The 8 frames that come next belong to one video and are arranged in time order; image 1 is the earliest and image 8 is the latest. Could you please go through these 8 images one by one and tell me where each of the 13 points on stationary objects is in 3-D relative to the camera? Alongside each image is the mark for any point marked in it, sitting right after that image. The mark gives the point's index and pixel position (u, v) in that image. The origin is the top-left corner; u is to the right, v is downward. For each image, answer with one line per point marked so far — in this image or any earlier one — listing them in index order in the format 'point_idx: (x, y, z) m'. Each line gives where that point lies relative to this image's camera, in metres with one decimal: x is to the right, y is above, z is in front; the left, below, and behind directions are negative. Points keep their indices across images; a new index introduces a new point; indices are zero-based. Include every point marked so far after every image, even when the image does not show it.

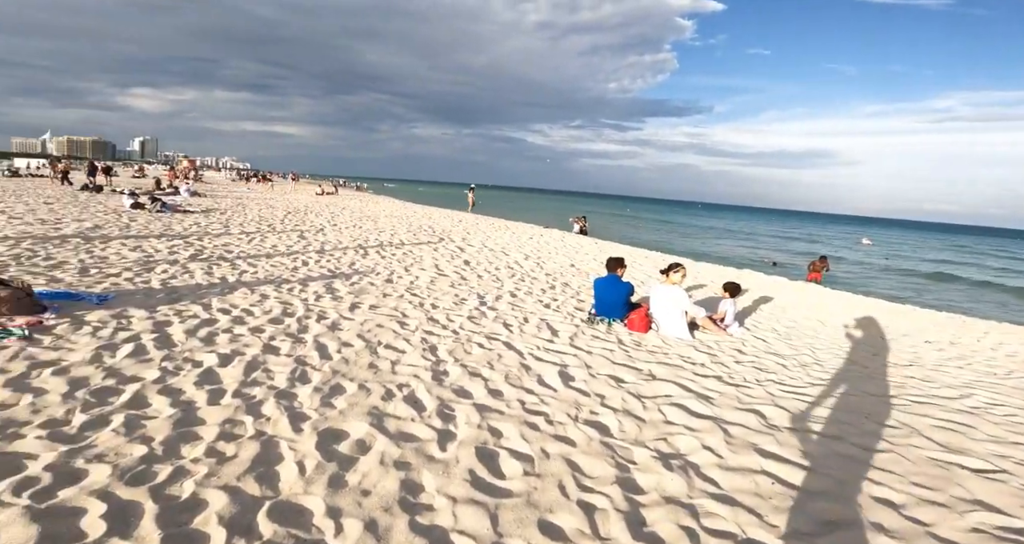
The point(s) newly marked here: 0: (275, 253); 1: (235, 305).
0: (-3.9, +0.3, +8.8) m
1: (-2.9, -0.4, +5.5) m
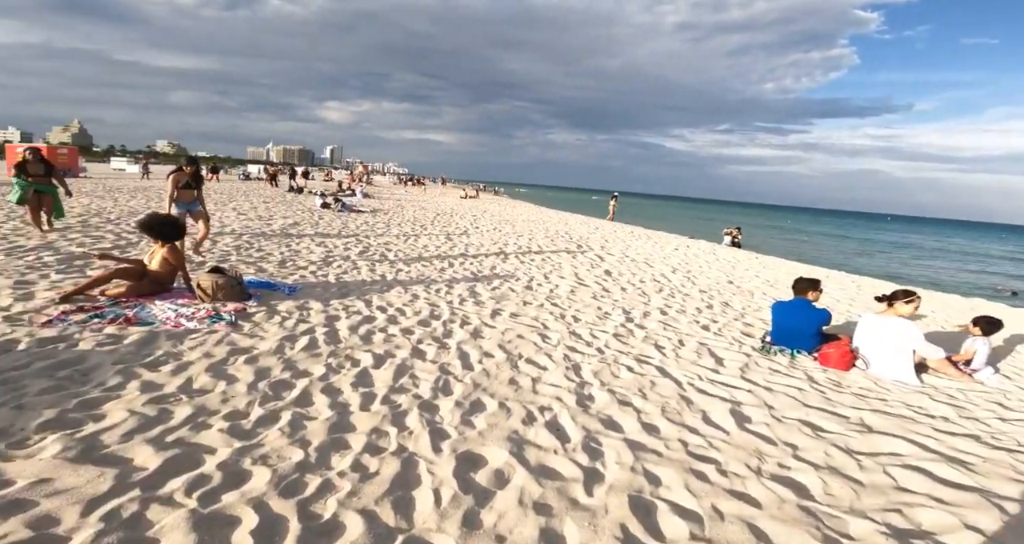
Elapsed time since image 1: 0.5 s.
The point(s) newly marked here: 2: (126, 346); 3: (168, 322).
0: (-1.5, +0.3, +9.0) m
1: (-1.3, -0.3, +5.6) m
2: (-2.8, -0.5, +3.7) m
3: (-2.9, -0.4, +4.4) m
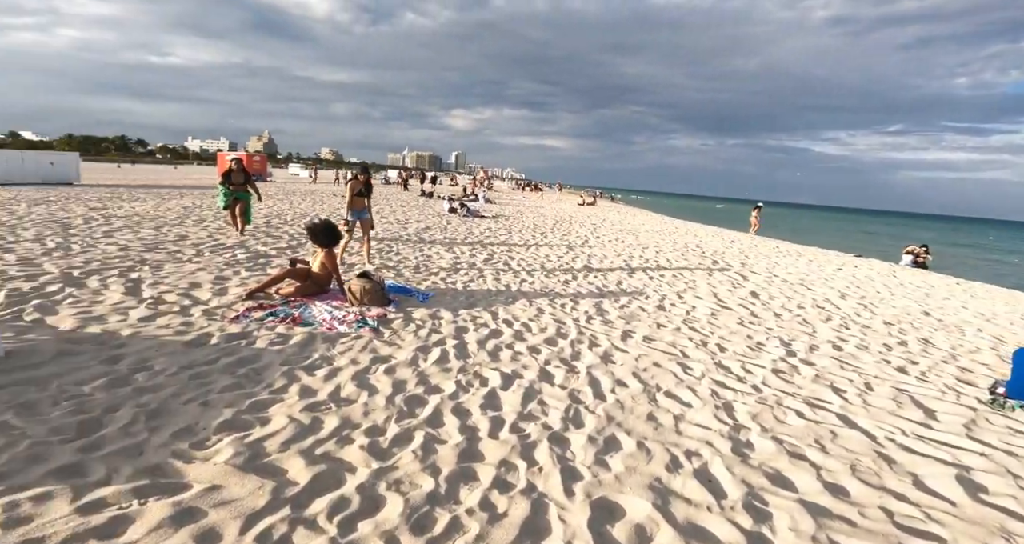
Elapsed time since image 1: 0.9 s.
0: (+0.7, +0.1, +8.9) m
1: (0.0, -0.5, +5.5) m
2: (-1.8, -0.6, +4.0) m
3: (-1.7, -0.5, +4.7) m
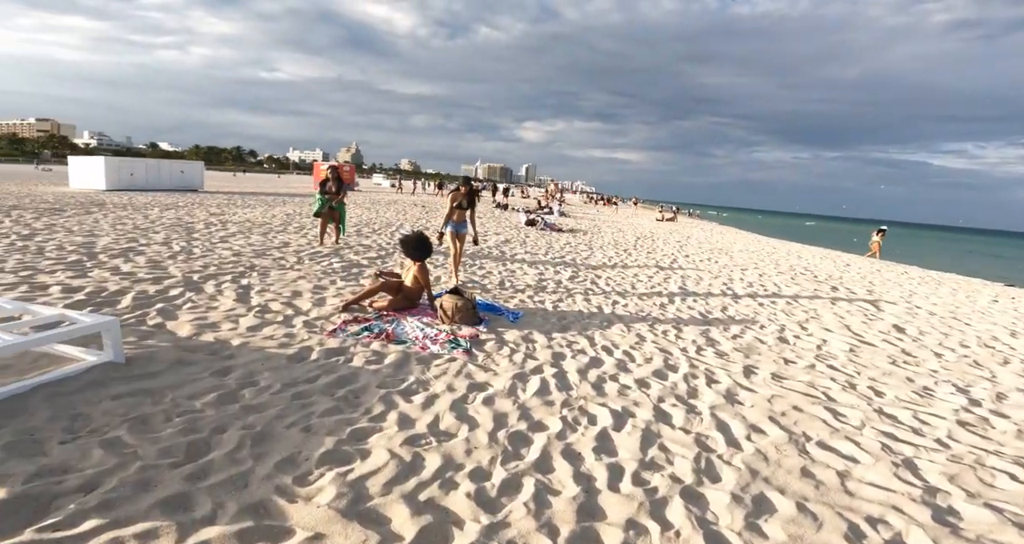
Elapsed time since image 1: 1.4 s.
0: (+2.2, -0.2, +8.4) m
1: (+1.0, -0.7, +5.1) m
2: (-1.0, -0.7, +3.9) m
3: (-0.8, -0.6, +4.5) m
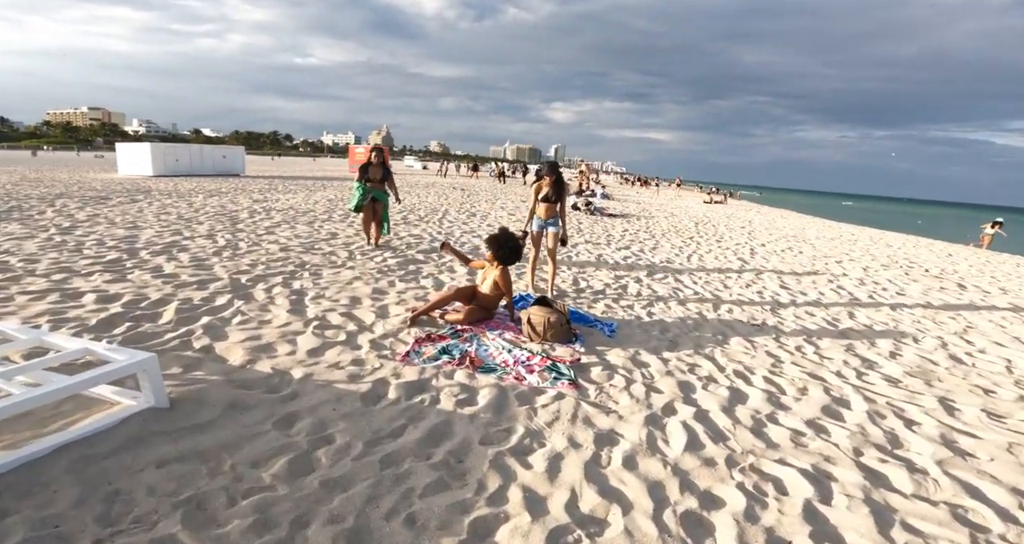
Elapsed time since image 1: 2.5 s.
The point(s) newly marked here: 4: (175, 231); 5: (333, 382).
0: (+3.2, -0.1, +7.3) m
1: (+1.9, -0.8, +4.1) m
2: (-0.2, -0.8, +3.1) m
3: (0.0, -0.7, +3.7) m
4: (-4.9, +0.6, +7.4) m
5: (-1.1, -0.7, +3.3) m
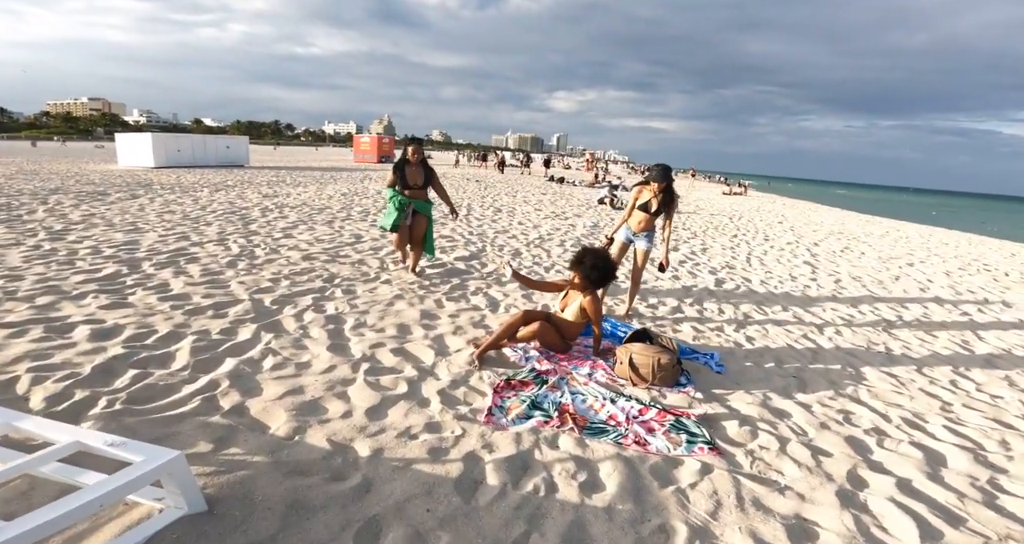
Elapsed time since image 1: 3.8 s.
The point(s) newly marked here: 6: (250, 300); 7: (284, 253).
0: (+3.9, -0.3, +6.4) m
1: (+2.5, -1.0, +3.2) m
2: (+0.5, -1.0, +2.2) m
3: (+0.6, -0.9, +2.8) m
4: (-4.2, +0.5, +6.5) m
5: (-0.5, -0.9, +2.4) m
6: (-2.2, -0.3, +4.3) m
7: (-2.7, +0.2, +6.1) m
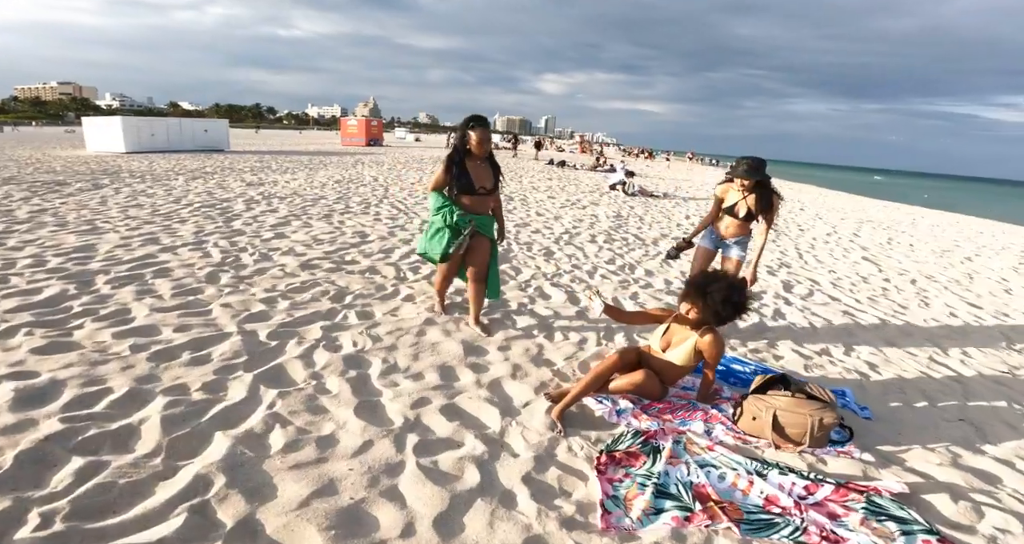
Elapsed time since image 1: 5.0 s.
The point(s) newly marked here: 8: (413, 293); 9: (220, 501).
0: (+4.3, -0.3, +5.5) m
1: (+3.0, -1.1, +2.3) m
2: (+1.0, -1.2, +1.2) m
3: (+1.2, -1.1, +1.9) m
4: (-3.8, +0.4, +5.4) m
5: (0.0, -1.1, +1.4) m
6: (-1.7, -0.4, +3.2) m
7: (-2.3, +0.1, +5.0) m
8: (-0.8, -0.2, +4.3) m
9: (-1.1, -0.9, +1.8) m
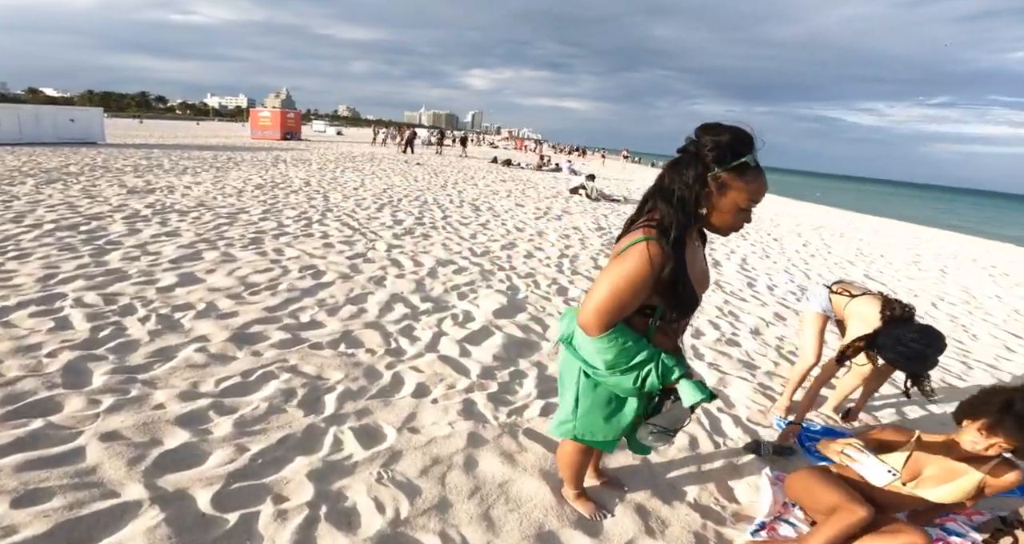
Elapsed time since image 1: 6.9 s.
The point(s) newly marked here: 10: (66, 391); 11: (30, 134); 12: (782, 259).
0: (+4.4, -0.6, +4.9) m
1: (+3.6, -1.5, +1.5) m
2: (+1.8, -1.6, +0.1) m
3: (+1.8, -1.5, +0.8) m
4: (-3.7, -0.1, +3.5) m
5: (+0.8, -1.5, +0.2) m
6: (-1.2, -0.9, +1.7) m
7: (-2.0, -0.3, +3.3) m
8: (-0.5, -0.6, +2.8) m
9: (-0.4, -1.3, +0.4) m
10: (-2.1, -0.6, +2.4) m
11: (-13.5, +3.9, +14.9) m
12: (+4.3, +0.2, +7.9) m
